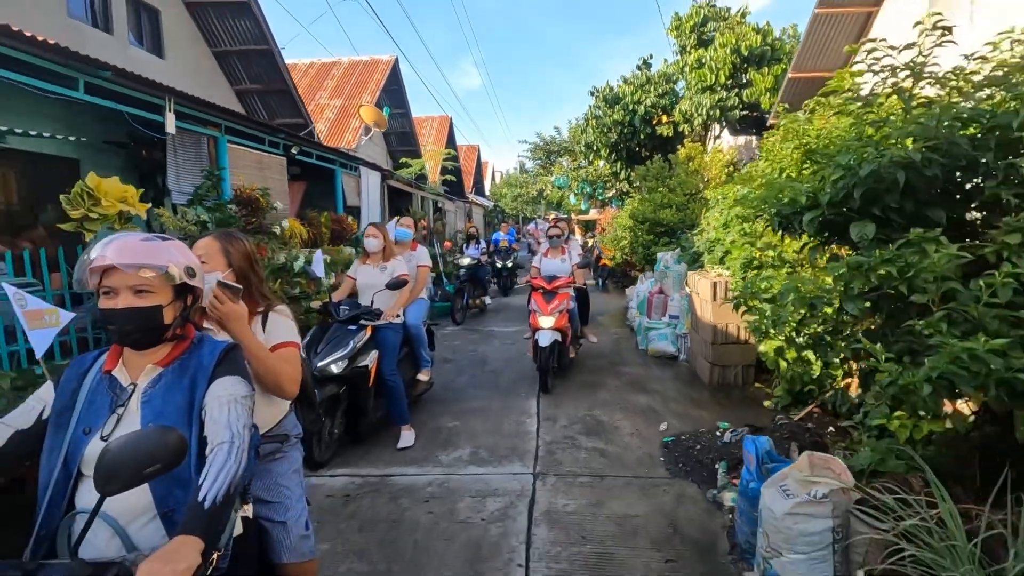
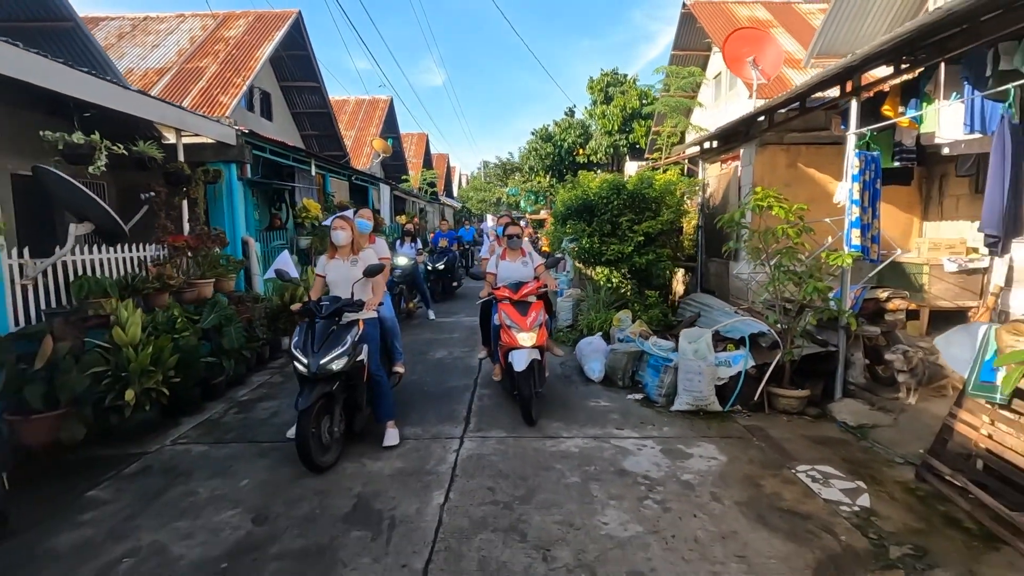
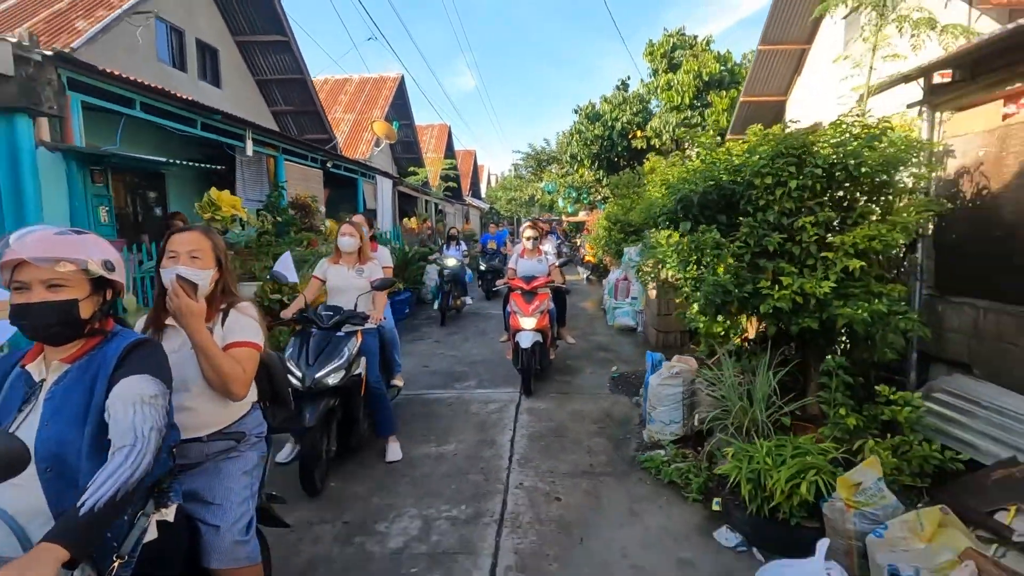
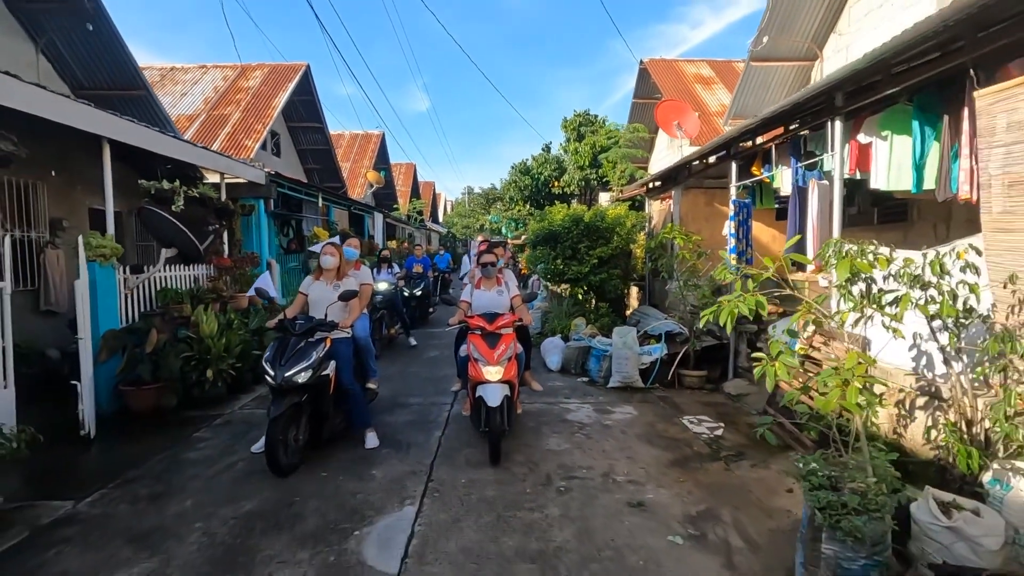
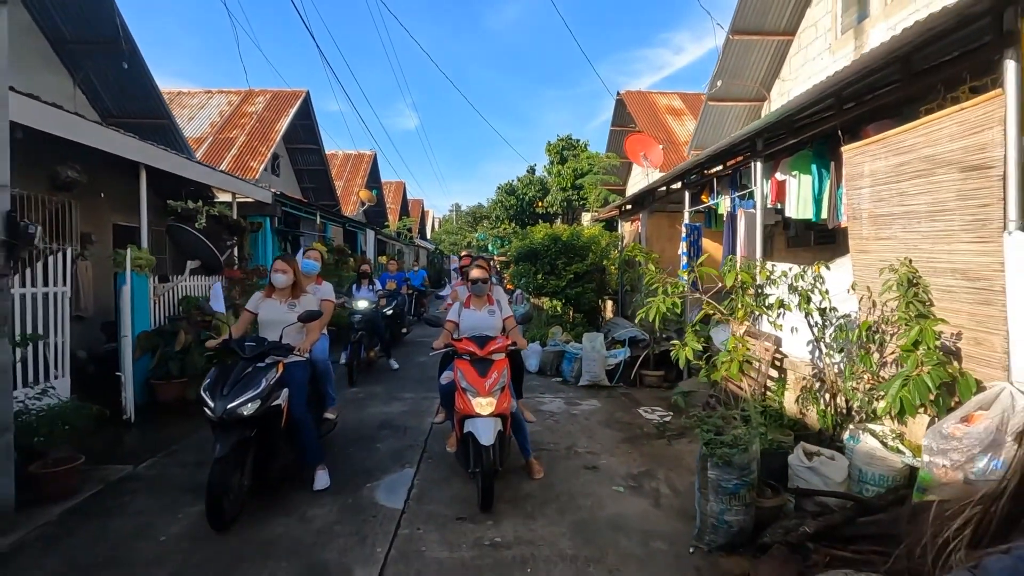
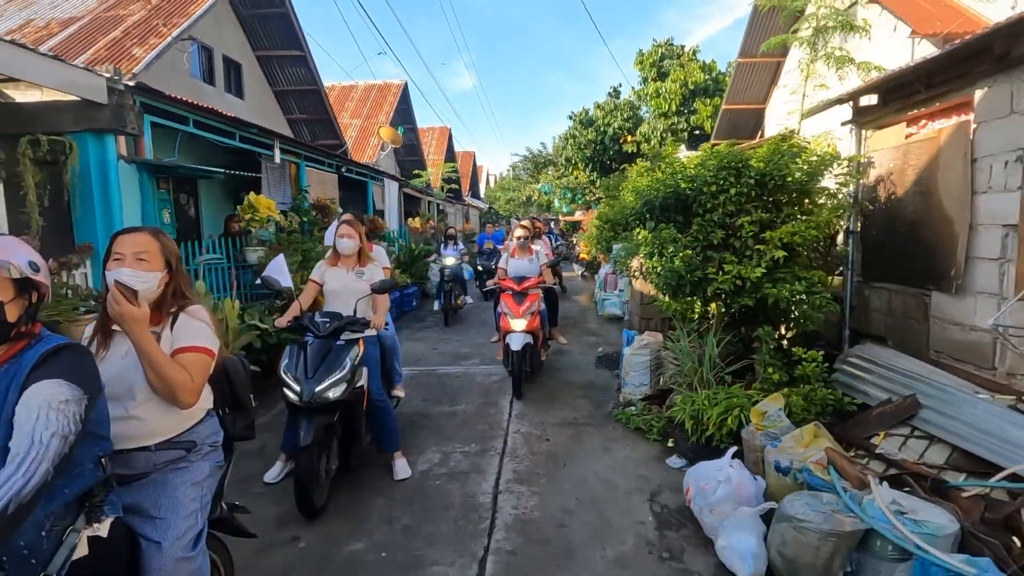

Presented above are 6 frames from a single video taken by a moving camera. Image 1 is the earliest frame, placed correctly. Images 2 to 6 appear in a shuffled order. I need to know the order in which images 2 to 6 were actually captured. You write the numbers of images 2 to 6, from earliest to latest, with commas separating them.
3, 6, 2, 4, 5
